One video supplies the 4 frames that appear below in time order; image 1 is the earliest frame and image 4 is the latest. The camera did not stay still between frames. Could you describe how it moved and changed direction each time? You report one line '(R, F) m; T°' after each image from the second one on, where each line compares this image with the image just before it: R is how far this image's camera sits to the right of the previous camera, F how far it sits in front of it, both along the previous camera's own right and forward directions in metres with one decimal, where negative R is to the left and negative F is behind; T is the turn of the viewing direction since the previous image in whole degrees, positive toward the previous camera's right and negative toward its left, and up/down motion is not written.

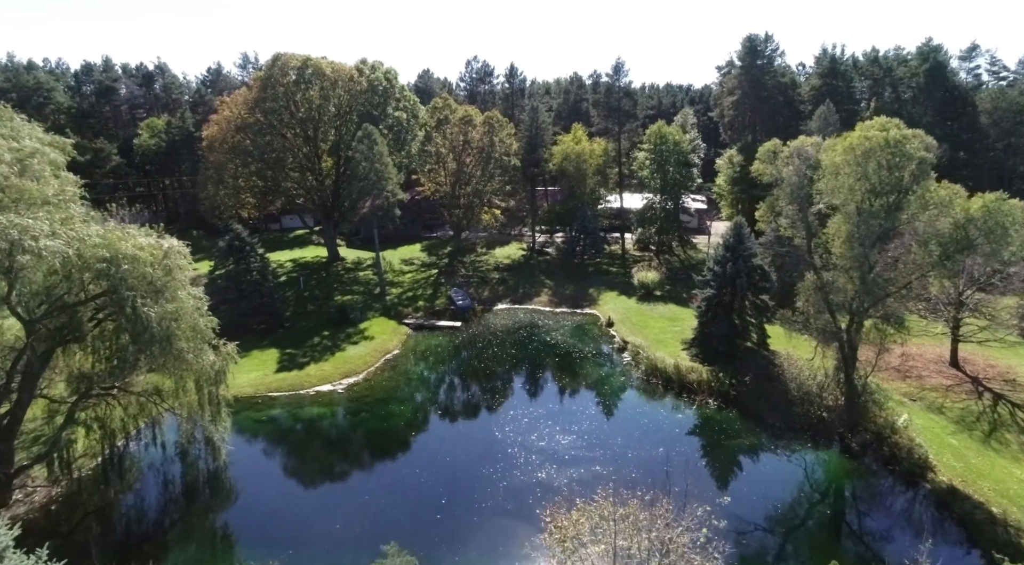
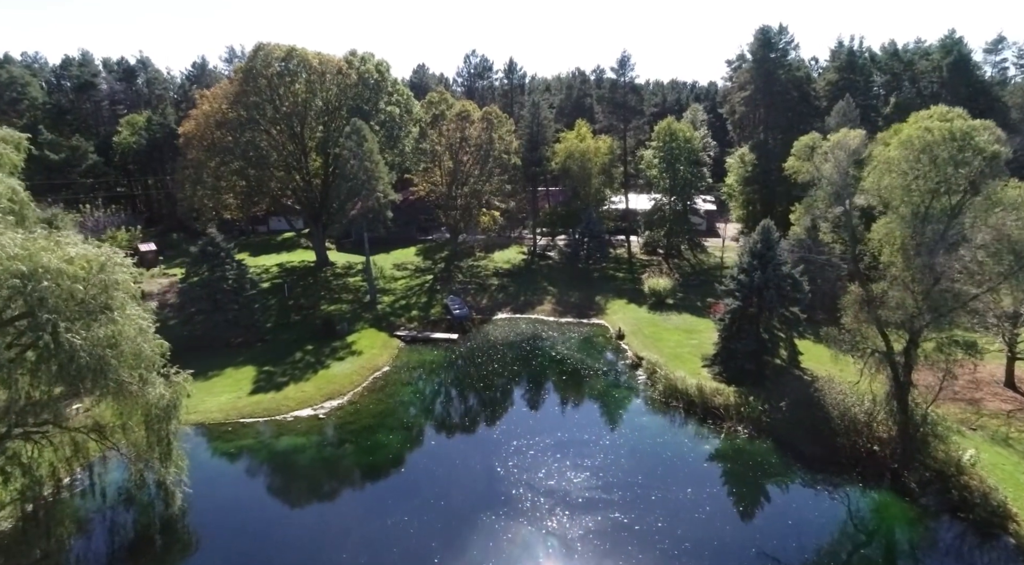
(-0.2, +3.3) m; 0°
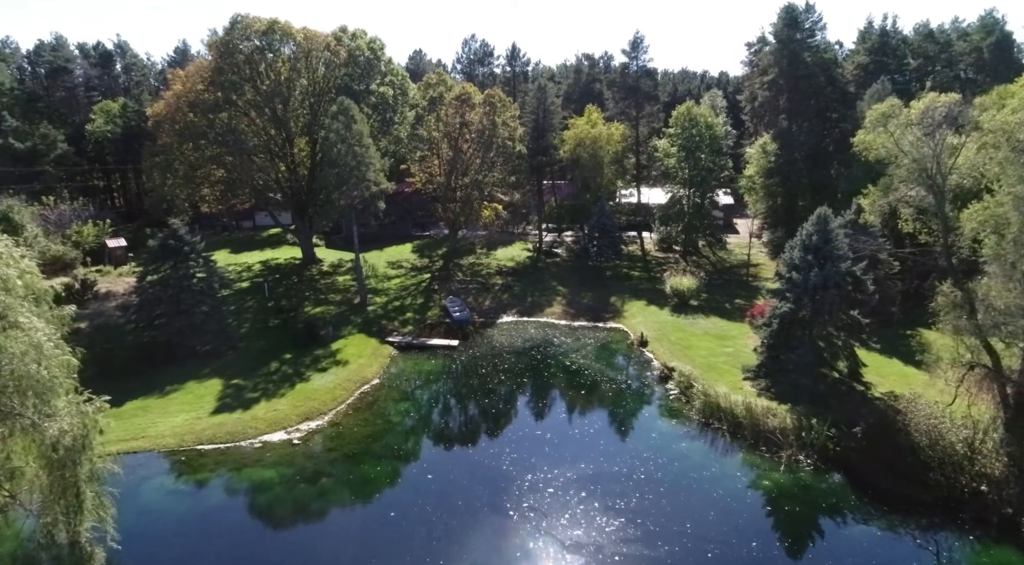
(-0.5, +4.4) m; 0°
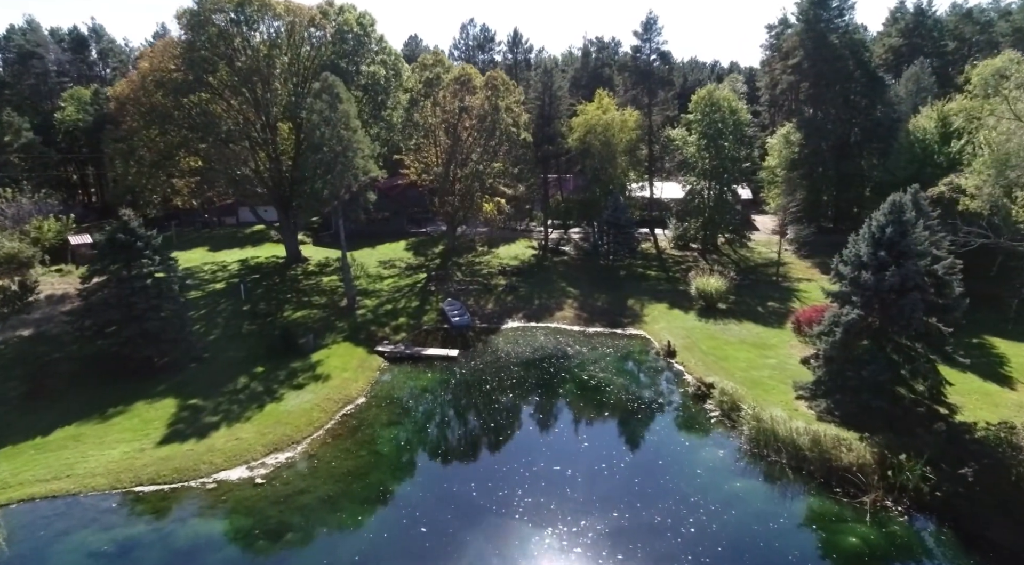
(-0.5, +4.2) m; 0°
